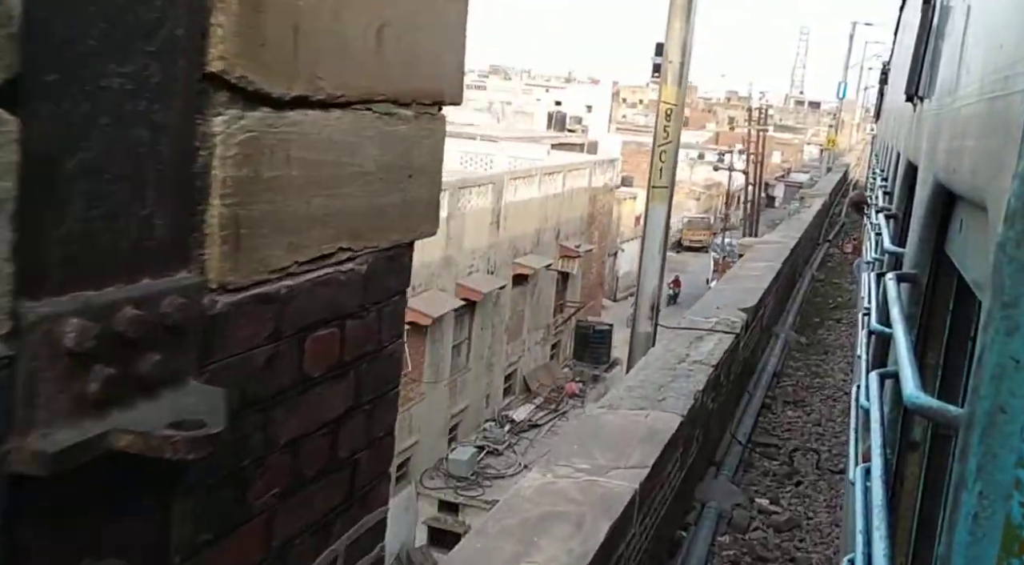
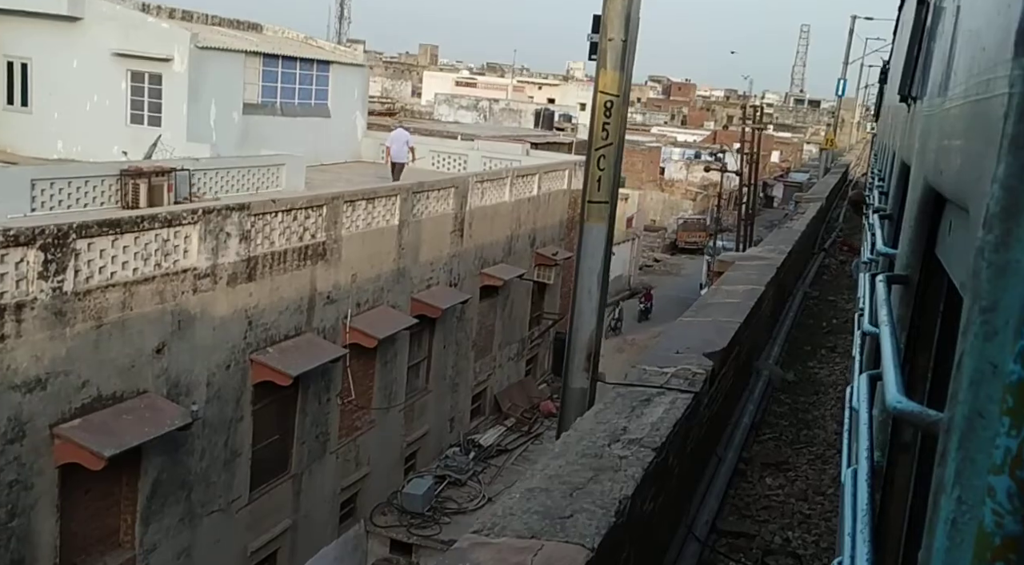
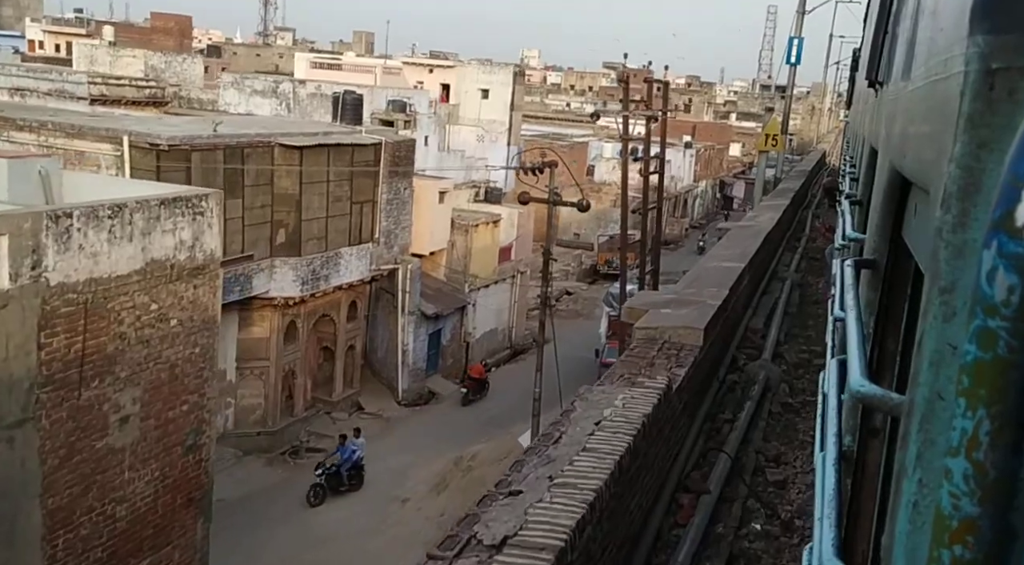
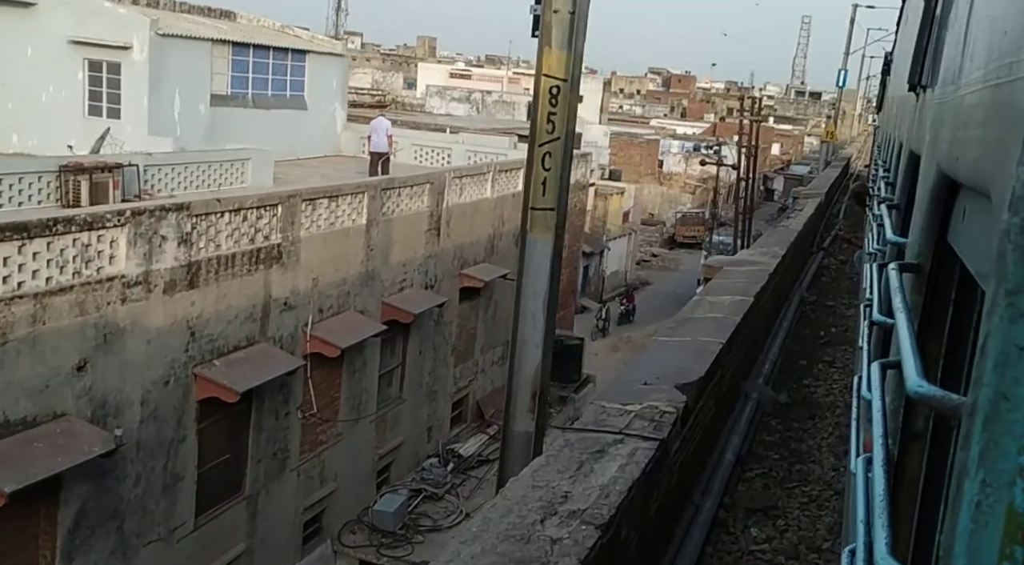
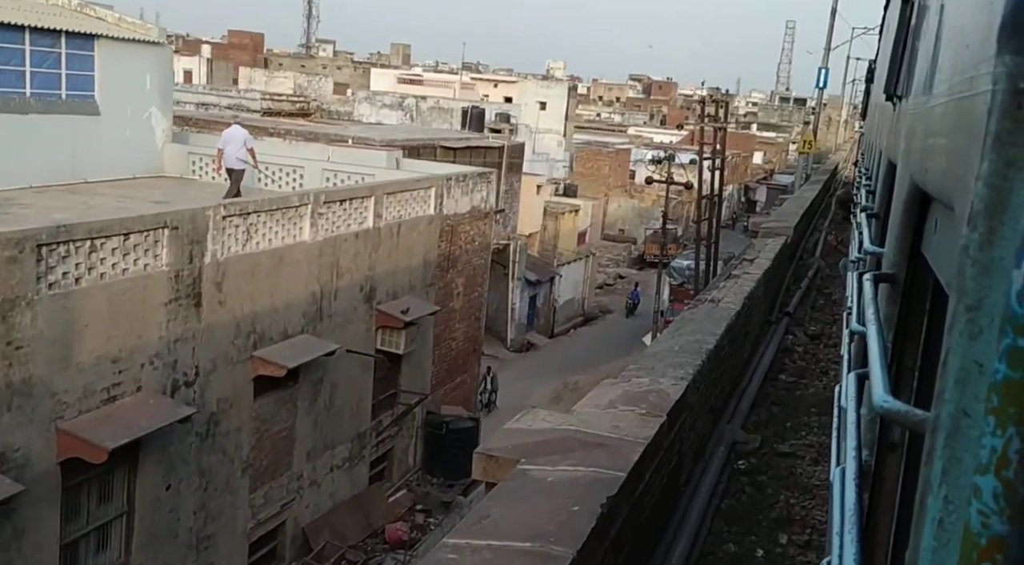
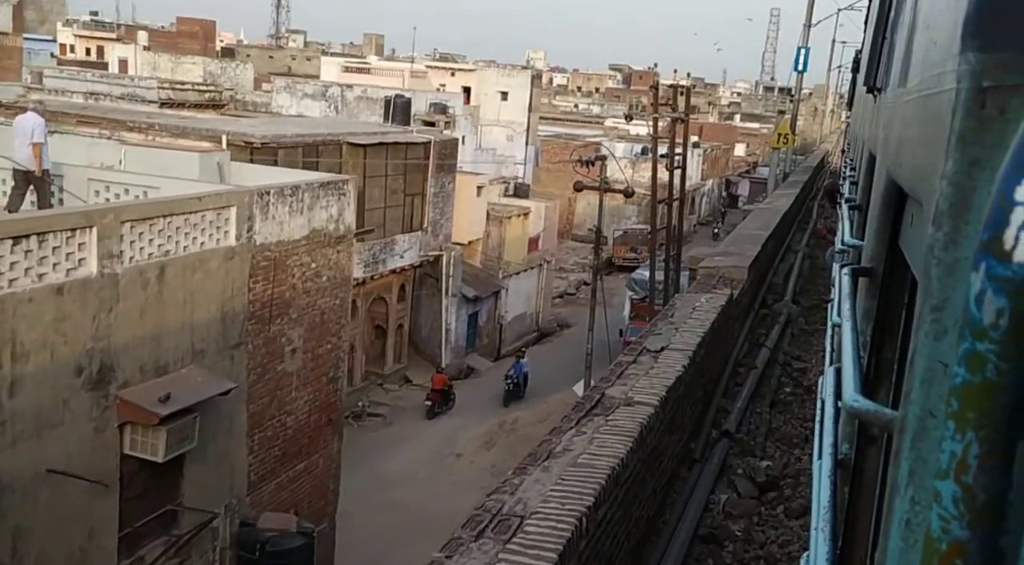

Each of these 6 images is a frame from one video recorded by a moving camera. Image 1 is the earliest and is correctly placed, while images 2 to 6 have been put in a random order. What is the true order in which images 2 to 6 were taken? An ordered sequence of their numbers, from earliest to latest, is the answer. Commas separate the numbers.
2, 4, 5, 6, 3
